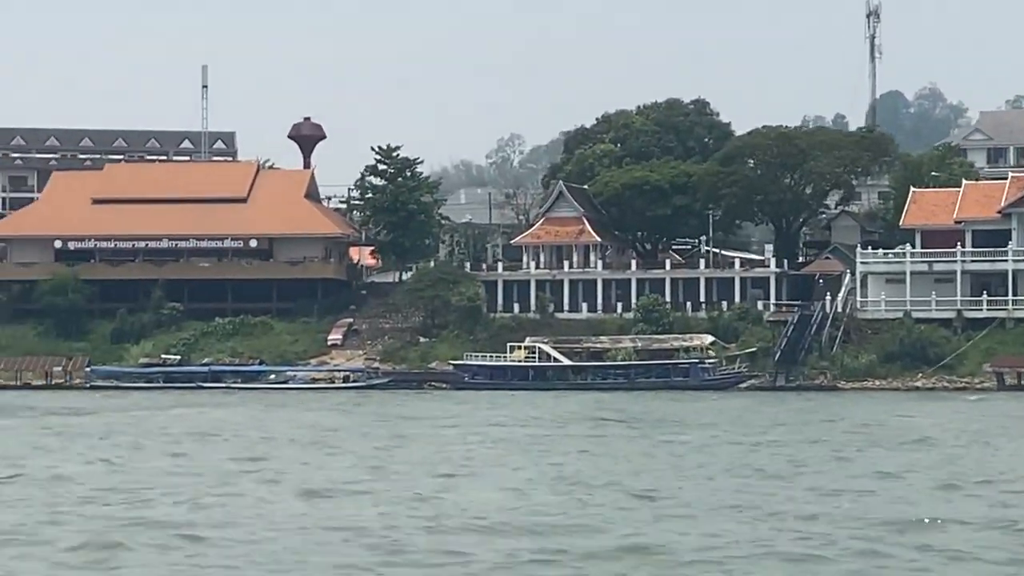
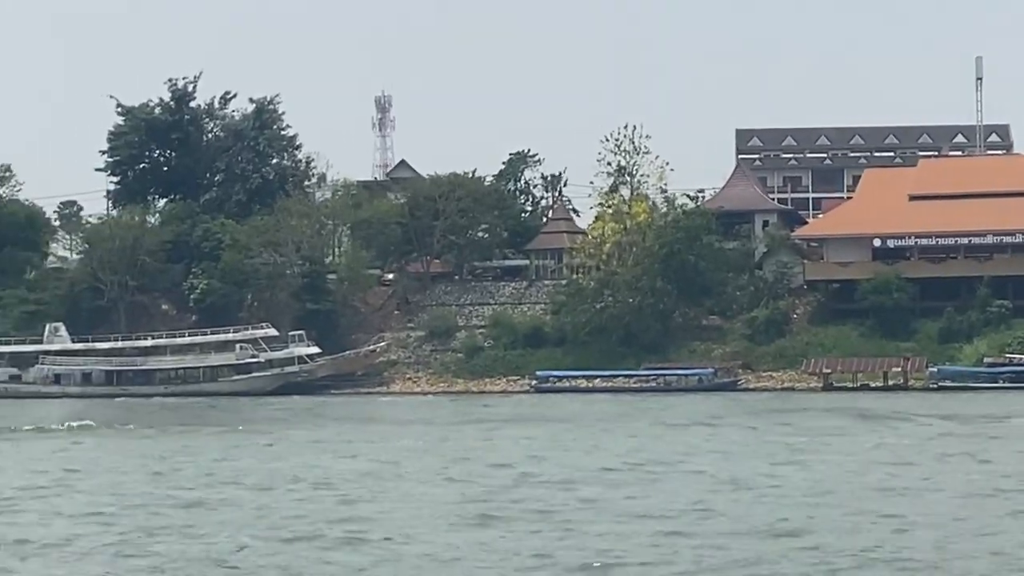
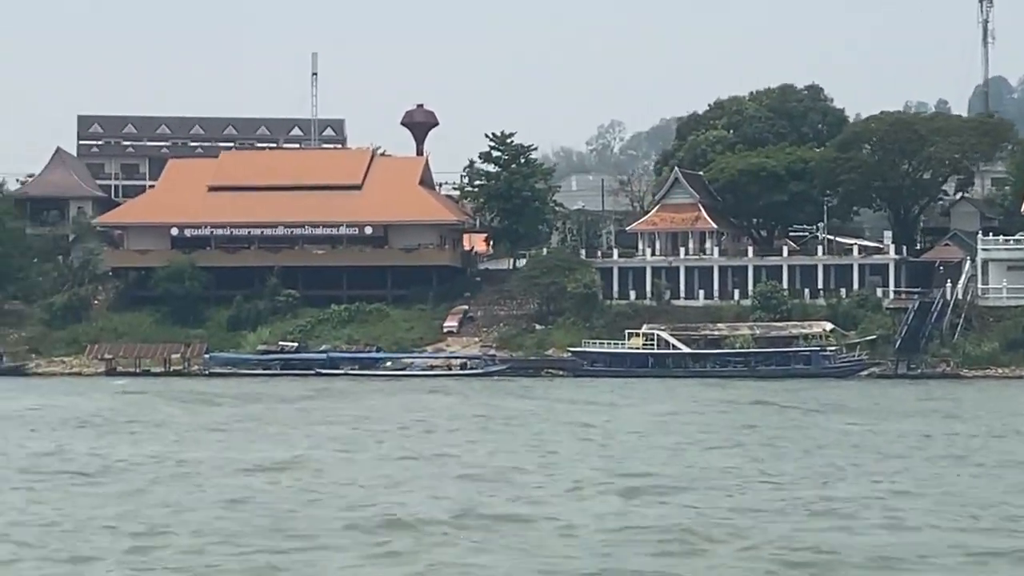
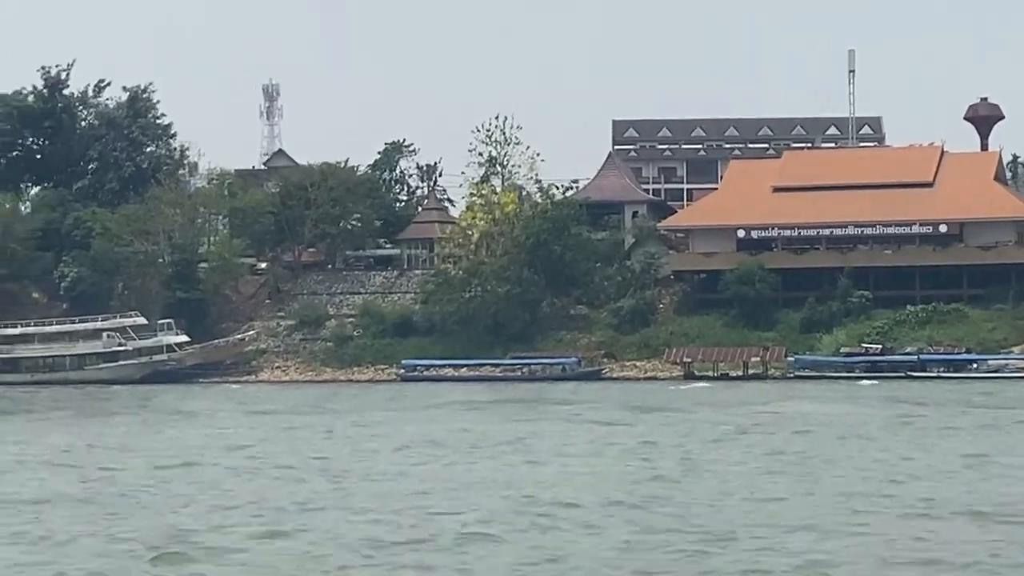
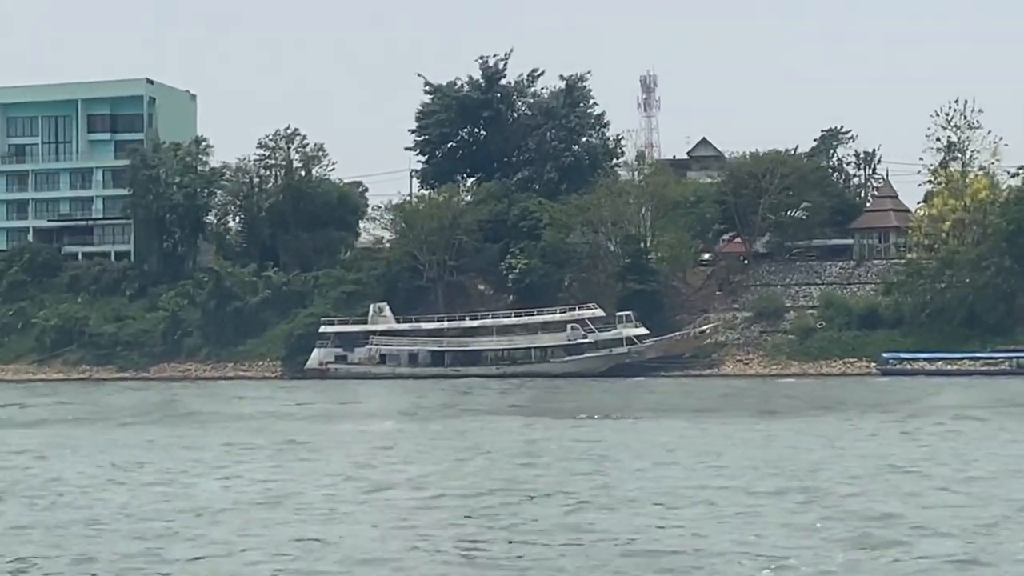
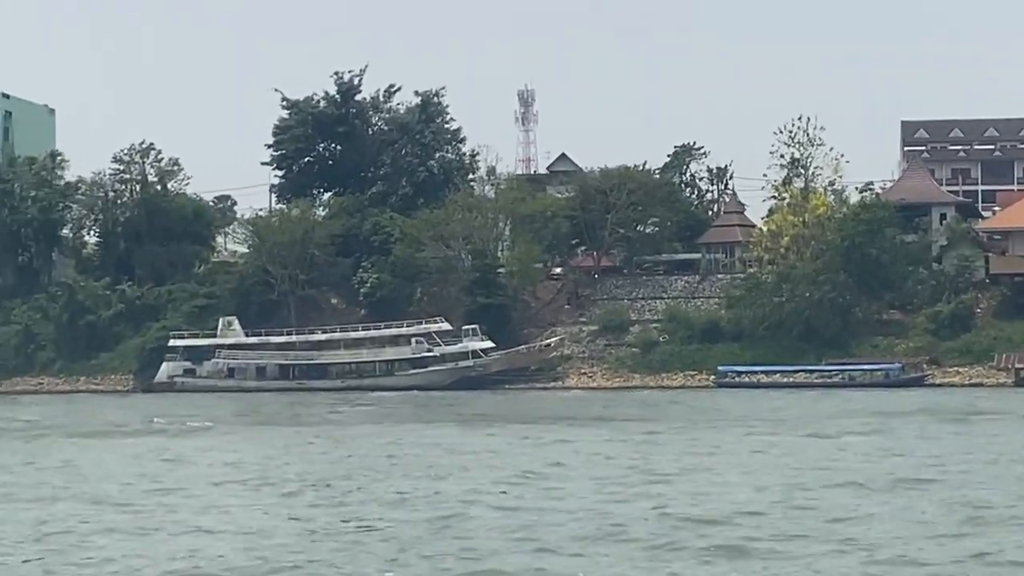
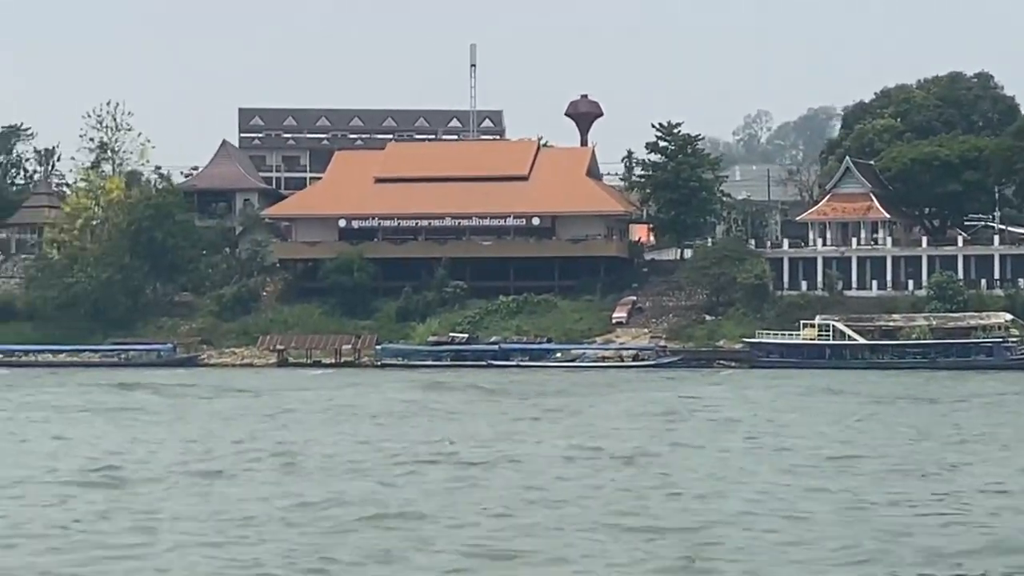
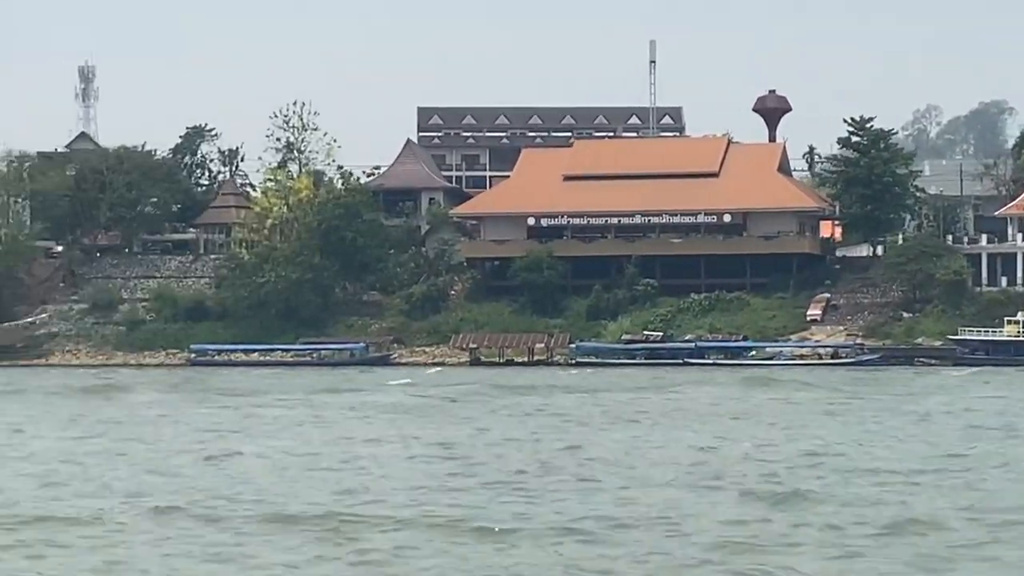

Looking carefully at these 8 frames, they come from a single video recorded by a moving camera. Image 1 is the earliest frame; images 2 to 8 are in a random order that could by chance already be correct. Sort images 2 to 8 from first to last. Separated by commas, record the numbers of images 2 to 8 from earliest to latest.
3, 7, 8, 4, 2, 6, 5
